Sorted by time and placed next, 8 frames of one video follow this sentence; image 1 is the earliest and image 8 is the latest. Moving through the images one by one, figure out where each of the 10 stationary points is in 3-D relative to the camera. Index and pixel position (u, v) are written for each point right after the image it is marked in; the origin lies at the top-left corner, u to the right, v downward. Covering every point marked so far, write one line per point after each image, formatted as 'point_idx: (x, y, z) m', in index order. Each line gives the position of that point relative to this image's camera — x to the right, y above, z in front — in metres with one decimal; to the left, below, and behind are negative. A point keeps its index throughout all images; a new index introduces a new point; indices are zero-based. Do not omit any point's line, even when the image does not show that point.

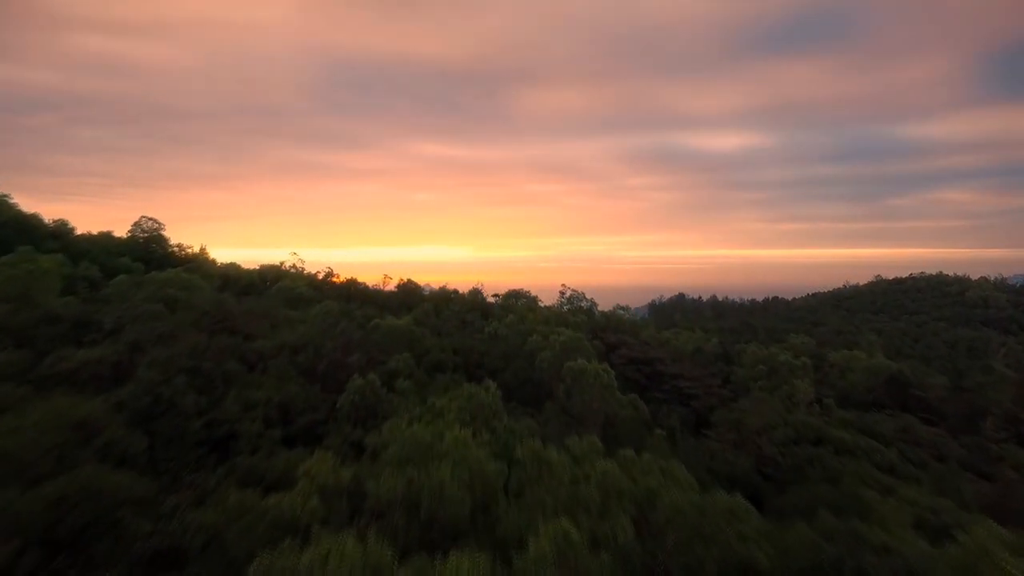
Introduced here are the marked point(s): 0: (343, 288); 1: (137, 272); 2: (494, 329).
0: (-2.4, 0.0, +14.9) m
1: (-3.9, +0.1, +11.3) m
2: (-0.2, -0.5, +11.2) m
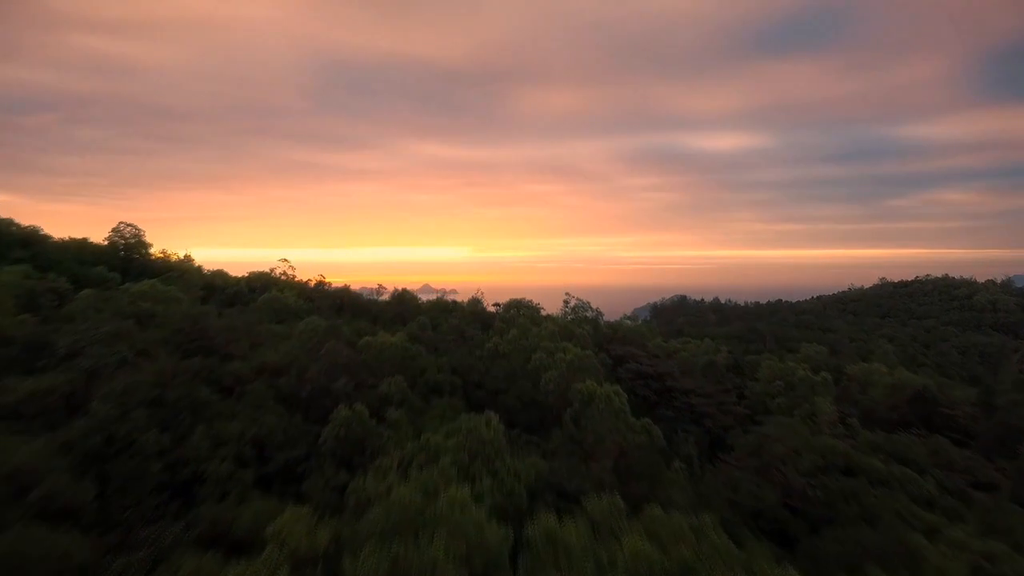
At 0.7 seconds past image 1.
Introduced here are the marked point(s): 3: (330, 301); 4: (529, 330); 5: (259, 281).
0: (-2.3, -0.1, +14.1) m
1: (-3.9, 0.0, +10.5) m
2: (-0.2, -0.6, +10.4) m
3: (-2.3, -0.2, +13.5) m
4: (+0.2, -0.4, +11.1) m
5: (-3.6, +0.1, +15.3) m
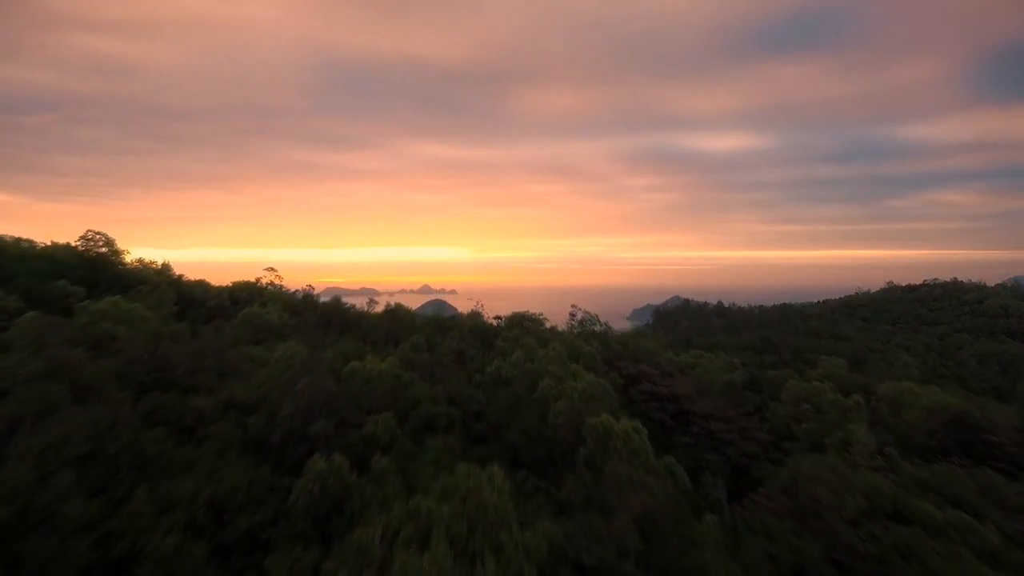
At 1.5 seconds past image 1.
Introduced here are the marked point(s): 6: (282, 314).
0: (-2.3, -0.3, +13.1) m
1: (-3.9, -0.1, +9.4) m
2: (-0.1, -0.7, +9.4) m
3: (-2.3, -0.4, +12.5) m
4: (+0.2, -0.6, +10.1) m
5: (-3.6, -0.1, +14.2) m
6: (-2.6, -0.3, +12.1) m
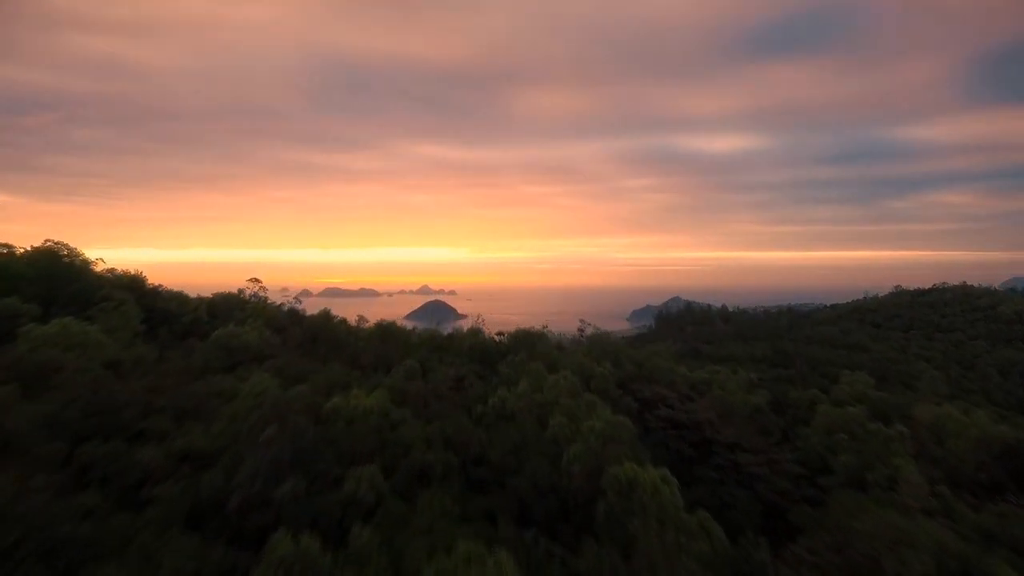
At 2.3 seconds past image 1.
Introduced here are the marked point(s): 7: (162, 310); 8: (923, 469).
0: (-2.3, -0.5, +12.0) m
1: (-3.8, -0.3, +8.3) m
2: (-0.1, -0.9, +8.2) m
3: (-2.2, -0.5, +11.4) m
4: (+0.3, -0.8, +8.9) m
5: (-3.5, -0.2, +13.1) m
6: (-2.5, -0.5, +10.9) m
7: (-3.9, -0.2, +11.8) m
8: (+3.7, -1.6, +9.7) m
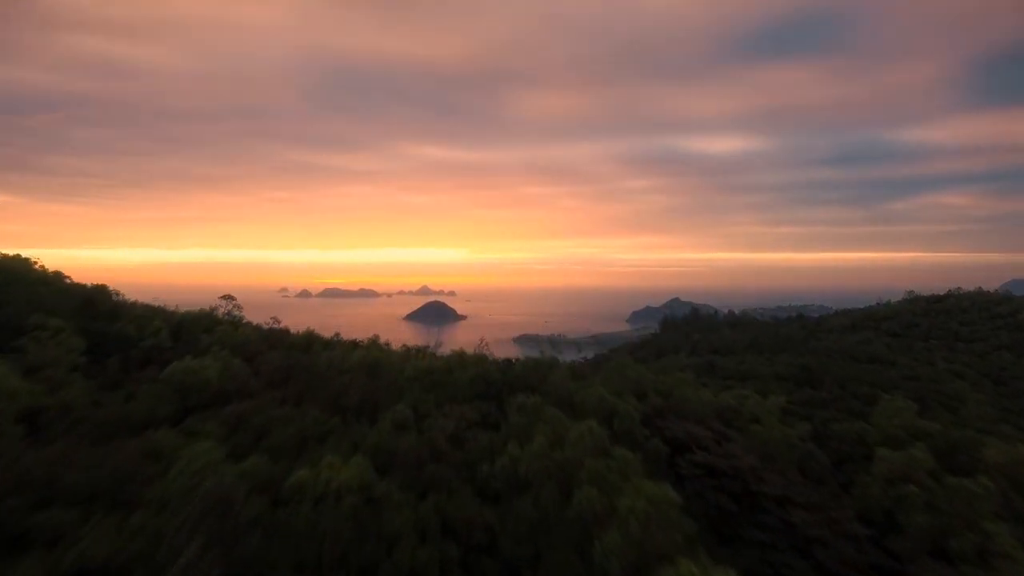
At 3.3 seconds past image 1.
0: (-2.2, -0.7, +10.3) m
1: (-3.7, -0.5, +6.7) m
2: (0.0, -1.1, +6.6) m
3: (-2.1, -0.7, +9.7) m
4: (+0.3, -1.0, +7.3) m
5: (-3.5, -0.4, +11.5) m
6: (-2.5, -0.7, +9.3) m
7: (-3.8, -0.5, +10.2) m
8: (+3.8, -1.9, +8.1) m
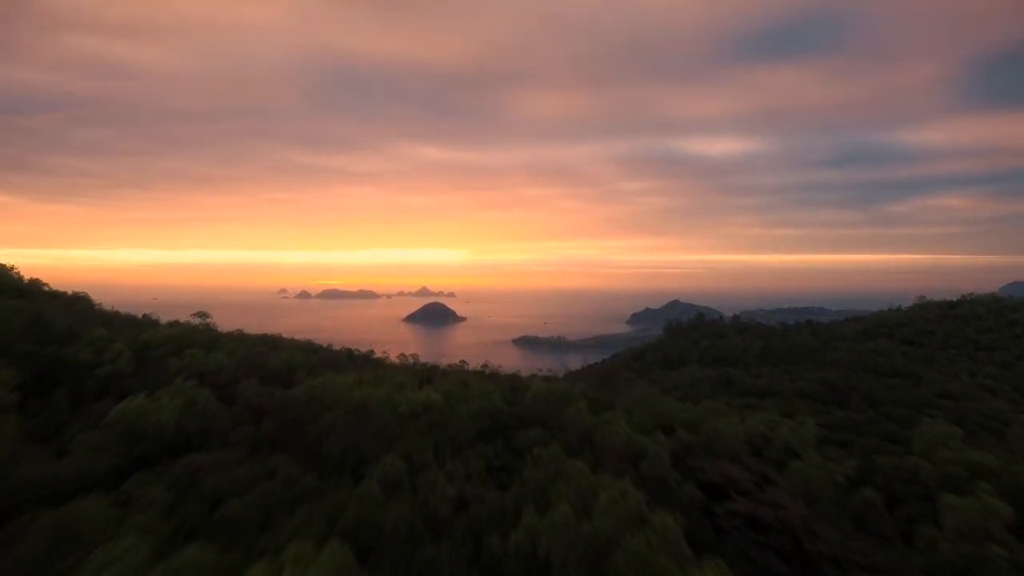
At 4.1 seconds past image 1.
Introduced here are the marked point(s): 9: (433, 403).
0: (-2.1, -0.8, +9.0) m
1: (-3.7, -0.6, +5.3) m
2: (+0.1, -1.3, +5.3) m
3: (-2.0, -0.9, +8.4) m
4: (+0.4, -1.1, +6.0) m
5: (-3.4, -0.6, +10.1) m
6: (-2.4, -0.8, +8.0) m
7: (-3.7, -0.6, +8.9) m
8: (+3.9, -2.0, +6.8) m
9: (-0.6, -0.9, +8.4) m
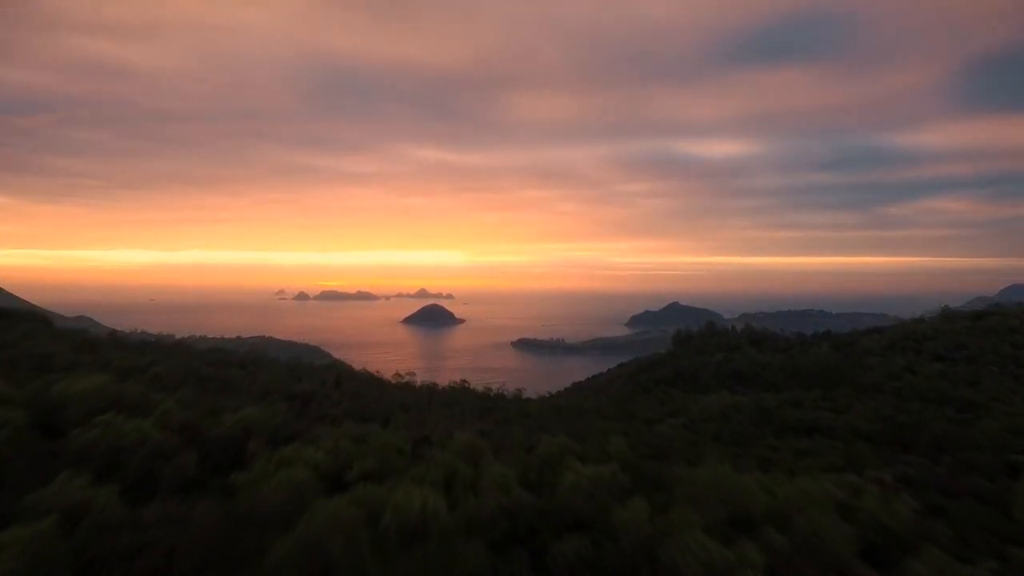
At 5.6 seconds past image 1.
0: (-1.9, -1.1, +6.4) m
1: (-3.5, -0.9, +2.7) m
2: (+0.3, -1.6, +2.7) m
3: (-1.9, -1.2, +5.8) m
4: (+0.6, -1.4, +3.4) m
5: (-3.2, -0.9, +7.6) m
6: (-2.2, -1.1, +5.4) m
7: (-3.5, -0.9, +6.3) m
8: (+4.1, -2.4, +4.2) m
9: (-0.5, -1.2, +5.8) m
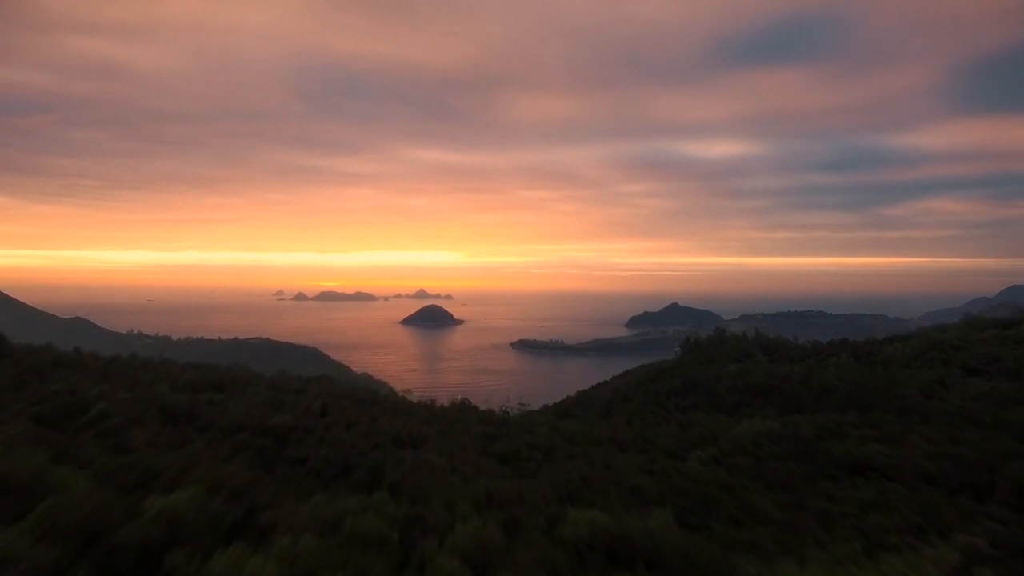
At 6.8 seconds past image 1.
0: (-1.8, -1.4, +4.2) m
1: (-3.3, -1.2, +0.5) m
2: (+0.4, -1.8, +0.5) m
3: (-1.7, -1.4, +3.6) m
4: (+0.7, -1.7, +1.2) m
5: (-3.1, -1.1, +5.3) m
6: (-2.1, -1.4, +3.2) m
7: (-3.4, -1.2, +4.0) m
8: (+4.2, -2.6, +2.0) m
9: (-0.3, -1.5, +3.6) m
